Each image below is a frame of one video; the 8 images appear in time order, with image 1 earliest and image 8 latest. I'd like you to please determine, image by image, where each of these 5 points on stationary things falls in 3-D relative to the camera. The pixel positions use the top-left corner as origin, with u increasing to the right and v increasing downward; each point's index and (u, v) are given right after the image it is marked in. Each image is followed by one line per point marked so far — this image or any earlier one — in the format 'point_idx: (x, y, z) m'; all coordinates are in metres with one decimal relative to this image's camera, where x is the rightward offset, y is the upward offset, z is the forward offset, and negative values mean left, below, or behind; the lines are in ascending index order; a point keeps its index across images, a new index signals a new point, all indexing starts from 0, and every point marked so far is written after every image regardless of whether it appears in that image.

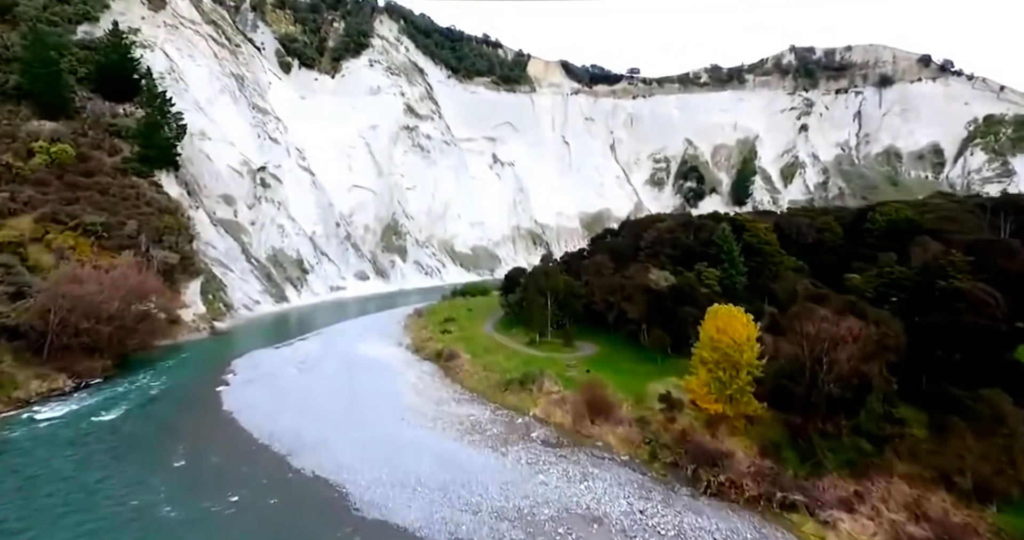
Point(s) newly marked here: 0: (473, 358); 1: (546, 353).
0: (-1.7, -3.9, +19.9) m
1: (+1.5, -3.5, +19.3) m
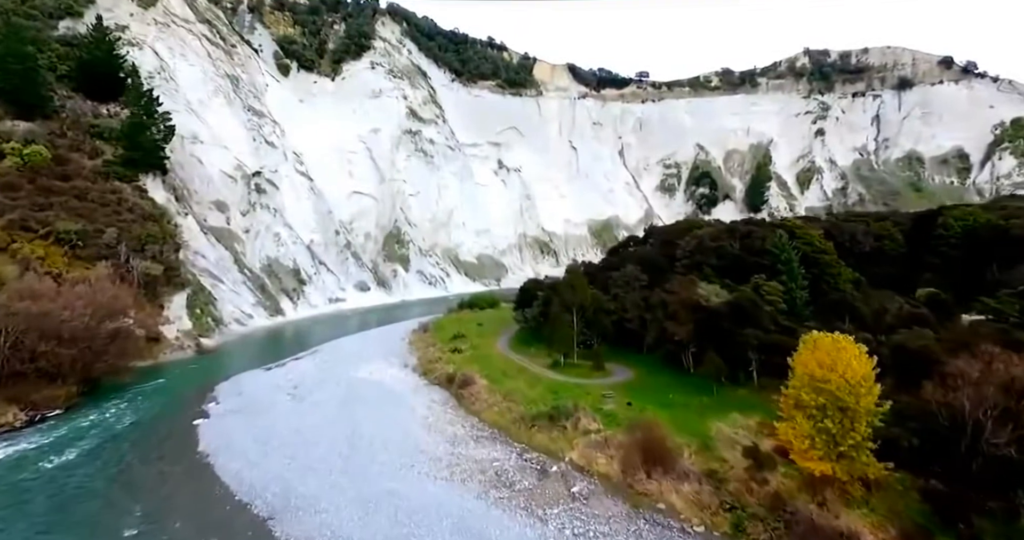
0: (-0.8, -4.4, +17.3) m
1: (+2.3, -4.0, +16.8) m
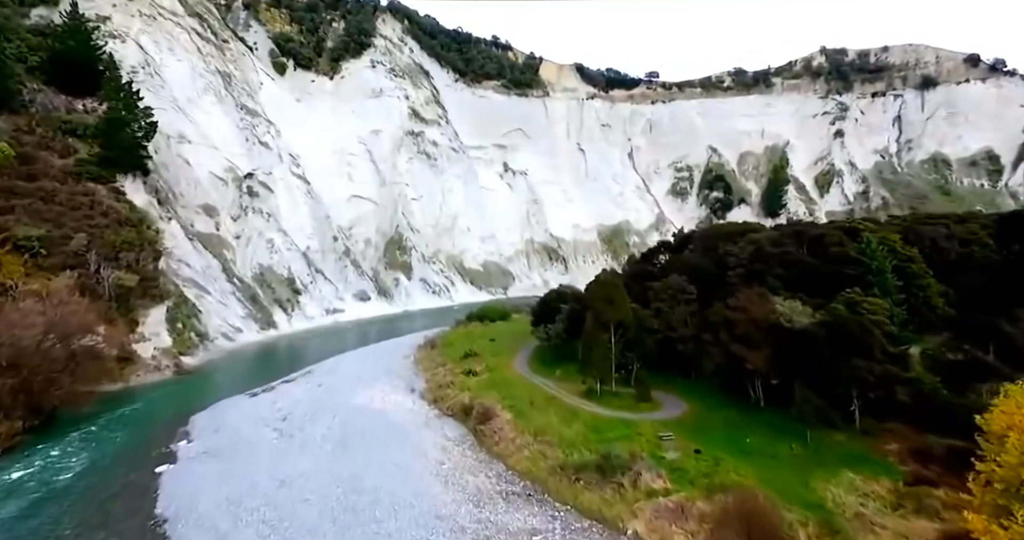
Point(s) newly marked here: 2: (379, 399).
0: (+0.1, -4.8, +14.5) m
1: (+3.2, -4.4, +13.9) m
2: (-5.5, -5.3, +18.5) m
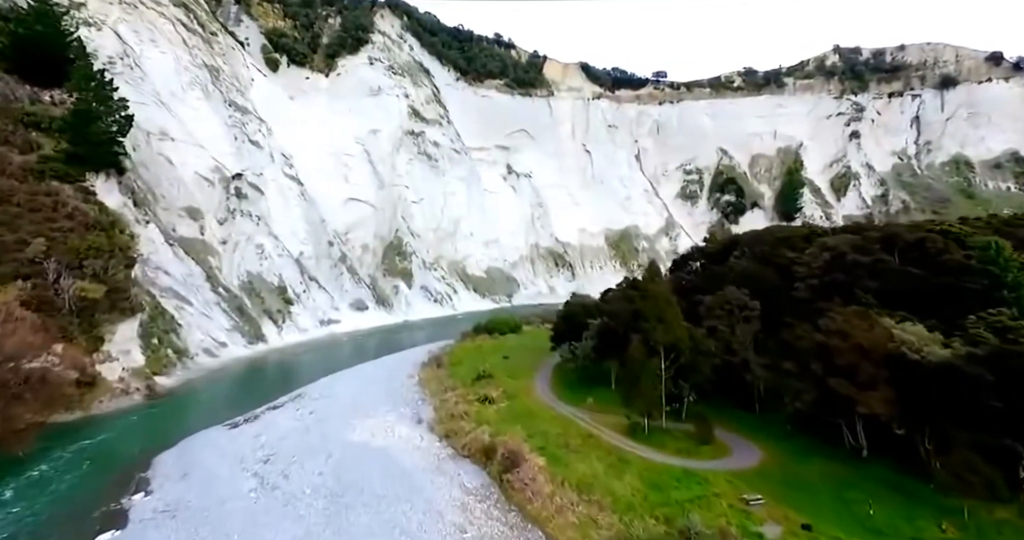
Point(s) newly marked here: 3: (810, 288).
0: (+1.0, -5.1, +11.8) m
1: (+4.1, -4.7, +11.2) m
2: (-4.7, -5.7, +15.7) m
3: (+8.5, -0.5, +13.0) m
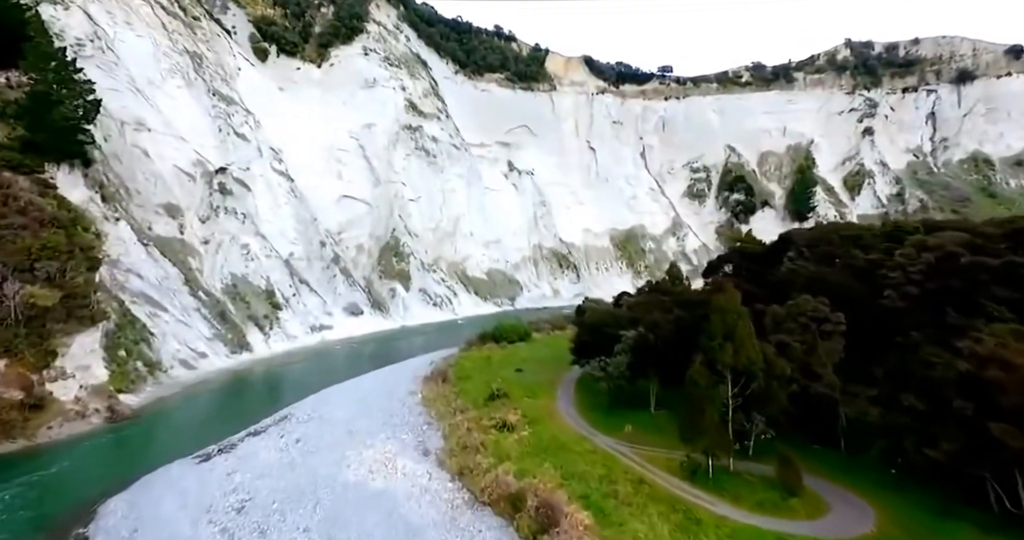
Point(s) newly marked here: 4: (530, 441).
0: (+1.7, -5.2, +9.3) m
1: (+4.9, -4.9, +8.8) m
2: (-3.9, -5.8, +13.2) m
3: (+9.2, -0.6, +10.6) m
4: (+0.5, -4.9, +13.1) m
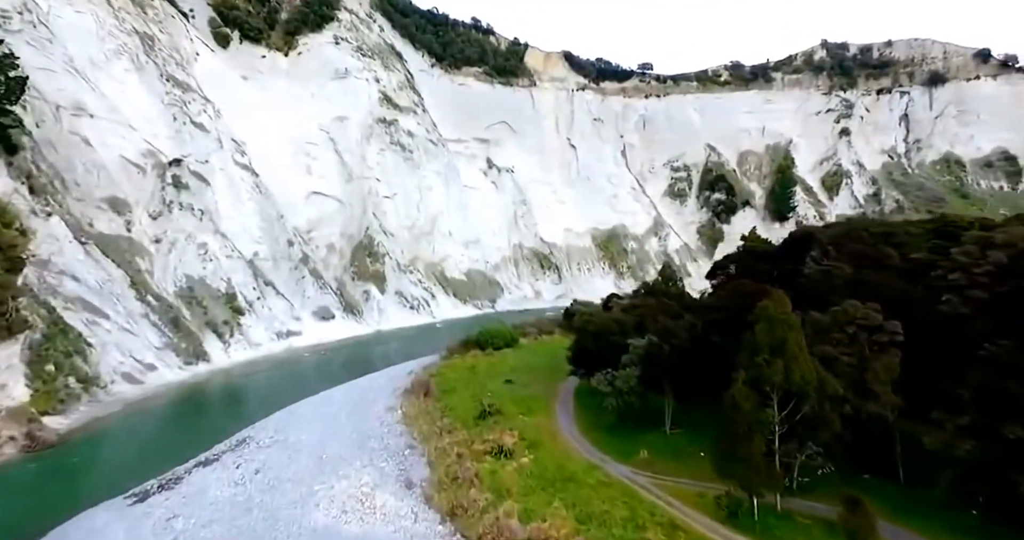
0: (+1.9, -5.2, +7.5) m
1: (+5.1, -4.9, +7.2) m
2: (-4.0, -5.8, +11.1) m
3: (+9.3, -0.6, +9.2) m
4: (+0.5, -5.0, +11.3) m
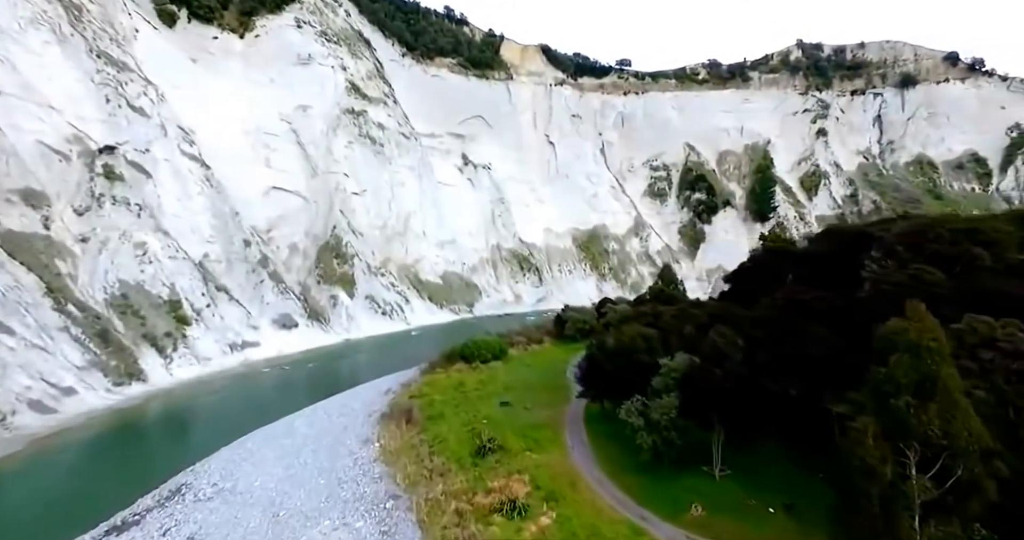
0: (+2.6, -5.4, +5.0) m
1: (+5.7, -5.0, +4.9) m
2: (-3.5, -6.0, +8.2) m
3: (+9.8, -0.7, +7.2) m
4: (+0.9, -5.1, +8.7) m
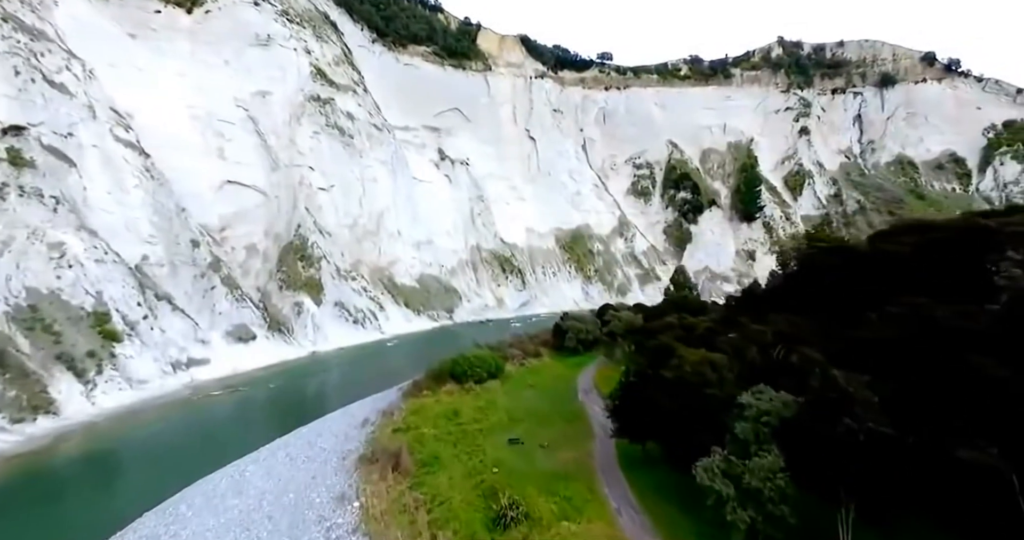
0: (+3.7, -5.5, +2.1) m
1: (+6.8, -5.1, +2.3) m
2: (-2.6, -6.2, +4.9) m
3: (+10.7, -0.9, +4.8) m
4: (+1.8, -5.3, +5.7) m
